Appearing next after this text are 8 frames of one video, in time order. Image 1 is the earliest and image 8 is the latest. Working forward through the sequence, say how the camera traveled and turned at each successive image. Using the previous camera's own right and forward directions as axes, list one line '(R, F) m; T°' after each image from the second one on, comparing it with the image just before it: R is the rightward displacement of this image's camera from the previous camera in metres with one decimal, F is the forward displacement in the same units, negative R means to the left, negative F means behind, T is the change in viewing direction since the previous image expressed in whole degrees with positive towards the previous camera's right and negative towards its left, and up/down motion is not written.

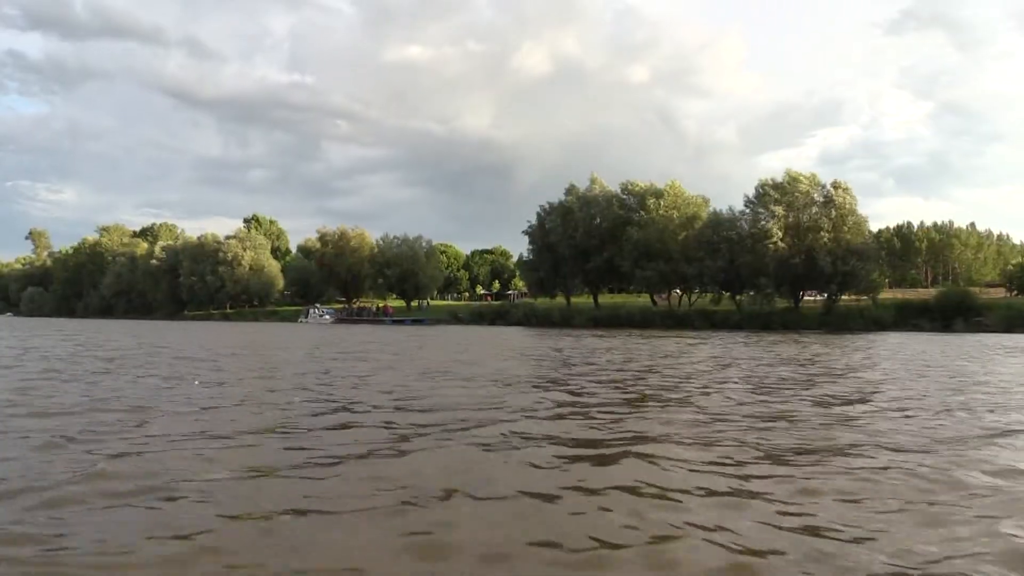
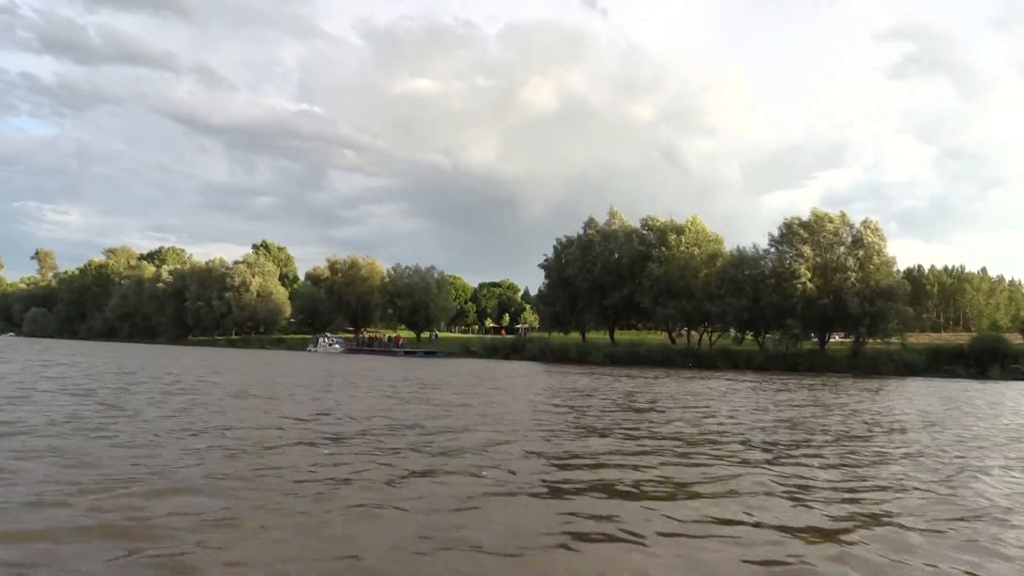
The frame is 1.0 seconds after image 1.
(-0.9, +0.8) m; 0°
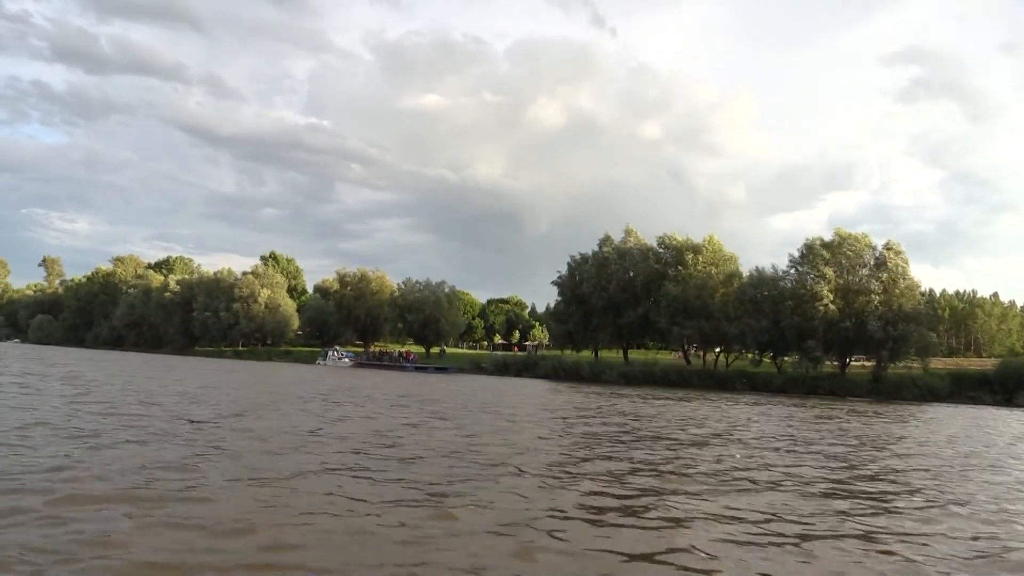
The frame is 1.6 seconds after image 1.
(-0.6, +0.5) m; 0°
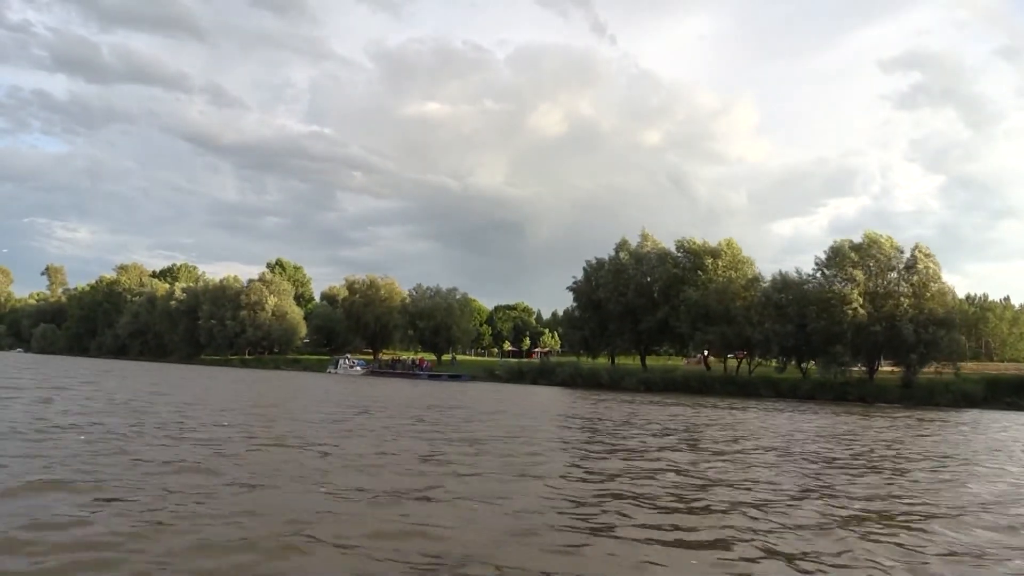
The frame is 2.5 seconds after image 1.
(-0.8, +0.8) m; 0°
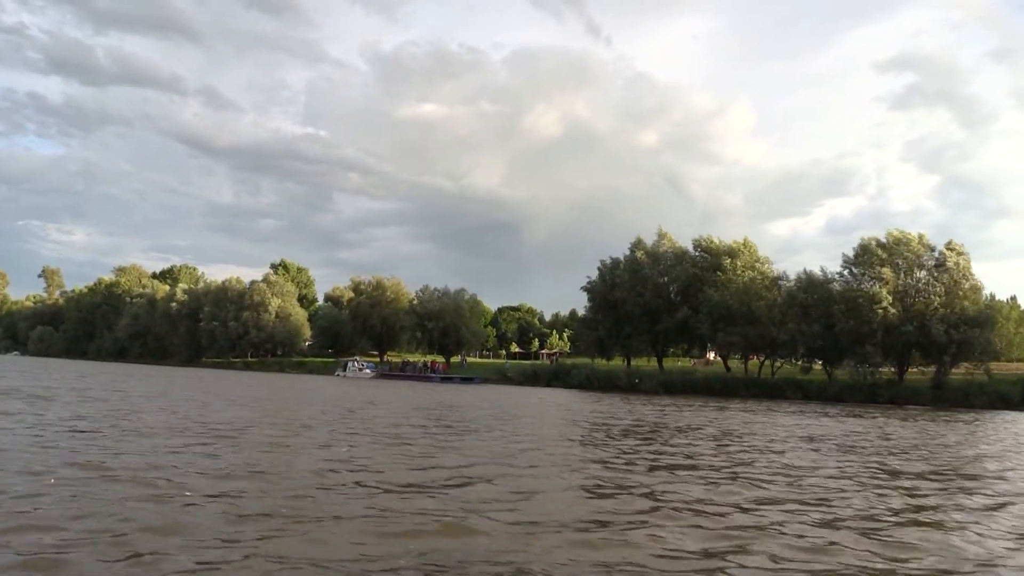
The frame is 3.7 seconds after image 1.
(-1.0, +1.0) m; 0°
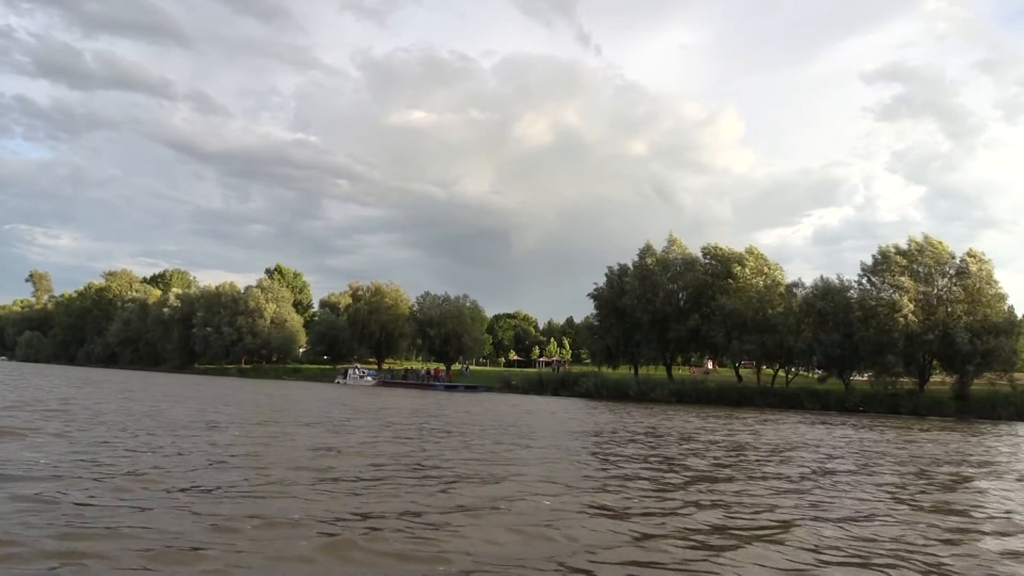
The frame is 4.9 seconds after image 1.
(-1.0, +0.9) m; +1°
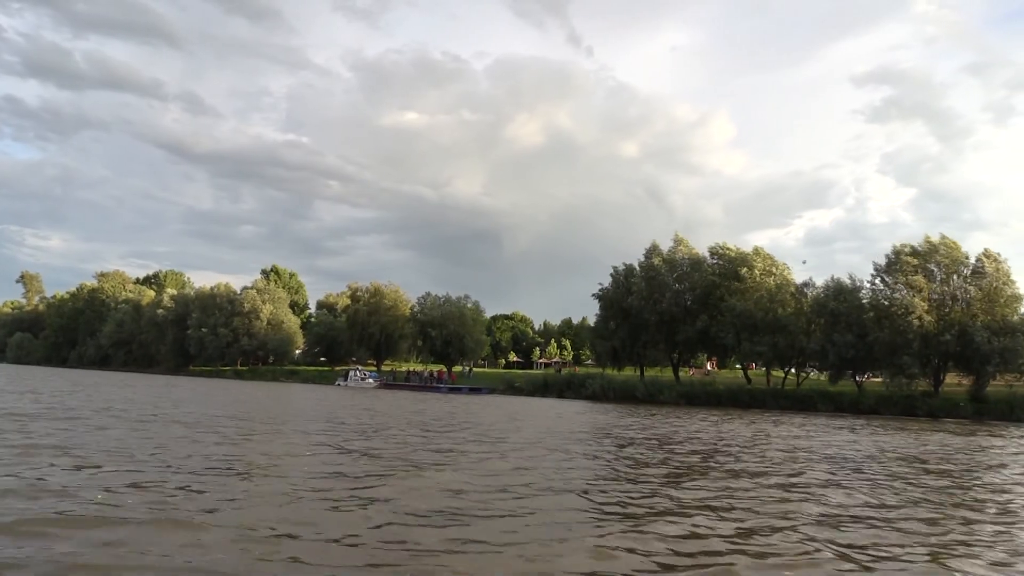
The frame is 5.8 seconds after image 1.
(-0.7, +0.6) m; +1°
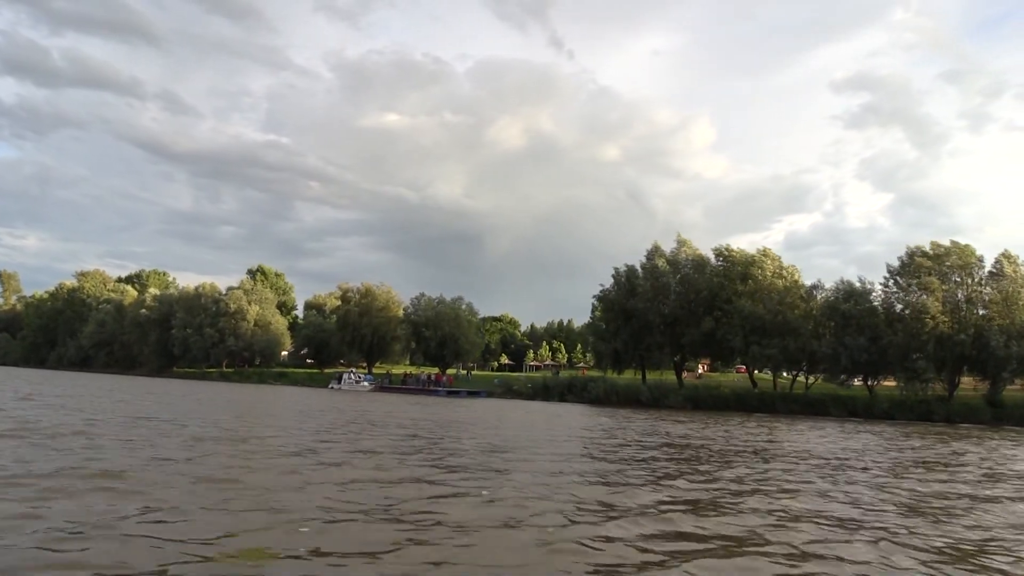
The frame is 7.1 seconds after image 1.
(-1.0, +1.1) m; +1°
